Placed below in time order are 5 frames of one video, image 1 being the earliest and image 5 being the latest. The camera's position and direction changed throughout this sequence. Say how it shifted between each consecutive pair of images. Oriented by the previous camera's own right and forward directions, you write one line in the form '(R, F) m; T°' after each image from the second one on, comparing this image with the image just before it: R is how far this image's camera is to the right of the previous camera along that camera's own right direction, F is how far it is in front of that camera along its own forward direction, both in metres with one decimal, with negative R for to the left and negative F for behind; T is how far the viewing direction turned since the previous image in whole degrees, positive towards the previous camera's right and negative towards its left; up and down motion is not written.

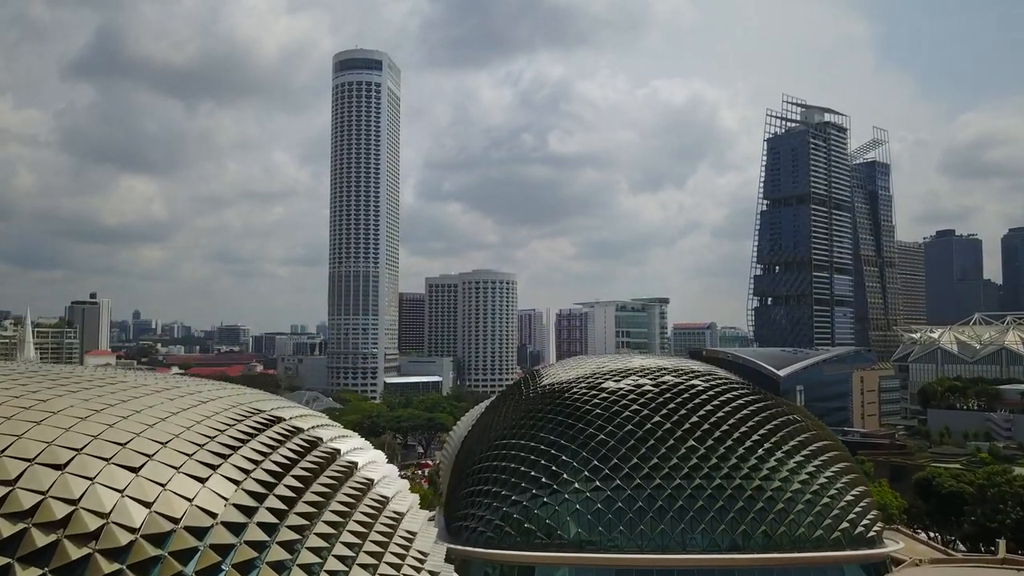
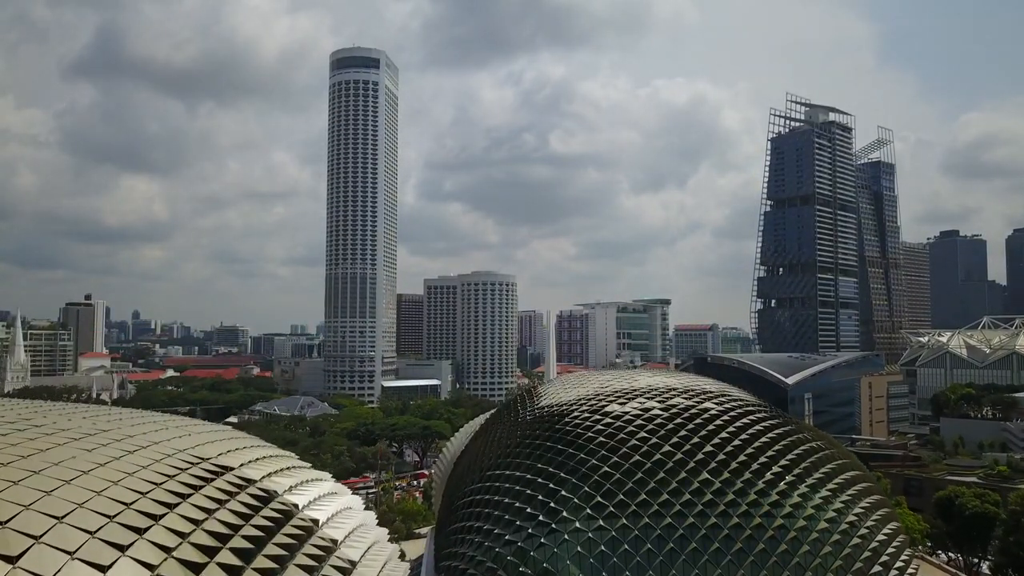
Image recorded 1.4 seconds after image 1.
(+0.2, +2.2) m; 0°
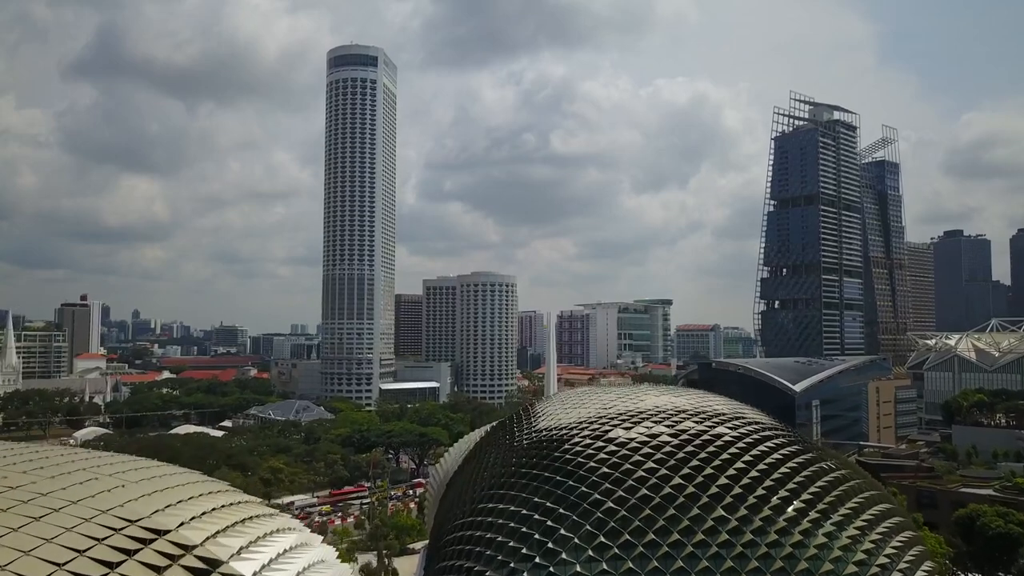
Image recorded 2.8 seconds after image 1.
(+0.2, +1.9) m; 0°
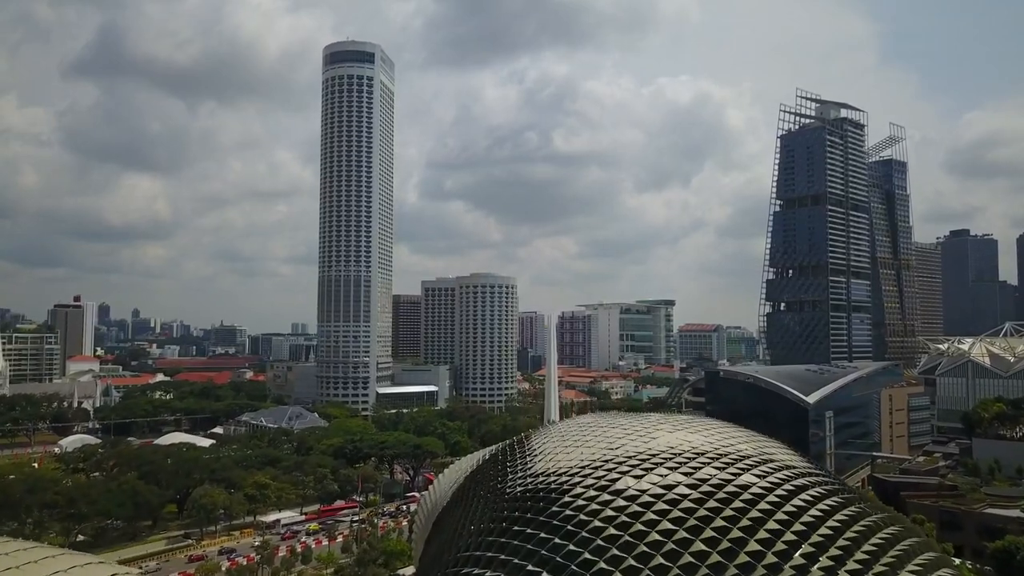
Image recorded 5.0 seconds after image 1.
(+0.3, +3.0) m; 0°
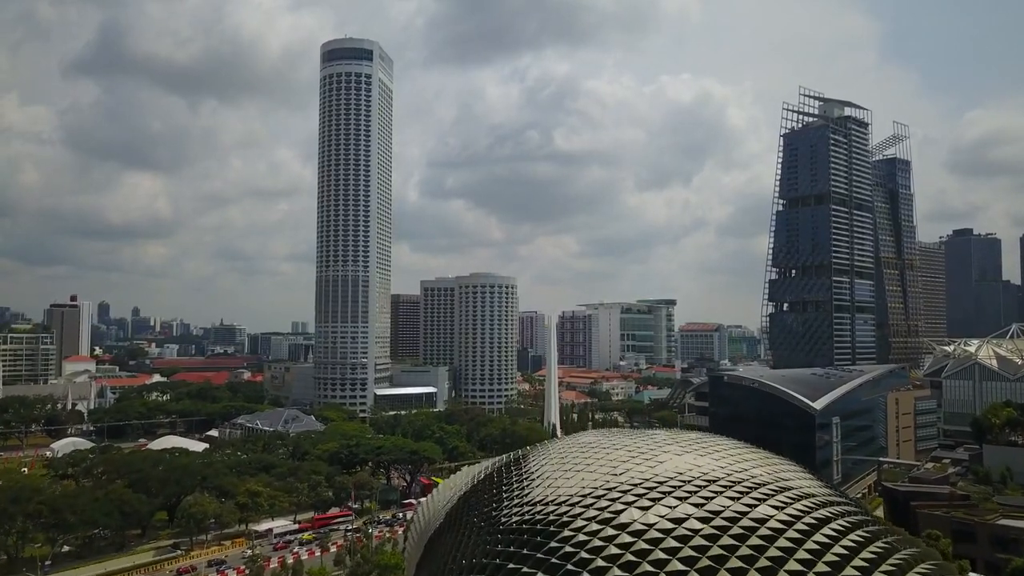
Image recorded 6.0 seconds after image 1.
(+0.2, +1.5) m; 0°
